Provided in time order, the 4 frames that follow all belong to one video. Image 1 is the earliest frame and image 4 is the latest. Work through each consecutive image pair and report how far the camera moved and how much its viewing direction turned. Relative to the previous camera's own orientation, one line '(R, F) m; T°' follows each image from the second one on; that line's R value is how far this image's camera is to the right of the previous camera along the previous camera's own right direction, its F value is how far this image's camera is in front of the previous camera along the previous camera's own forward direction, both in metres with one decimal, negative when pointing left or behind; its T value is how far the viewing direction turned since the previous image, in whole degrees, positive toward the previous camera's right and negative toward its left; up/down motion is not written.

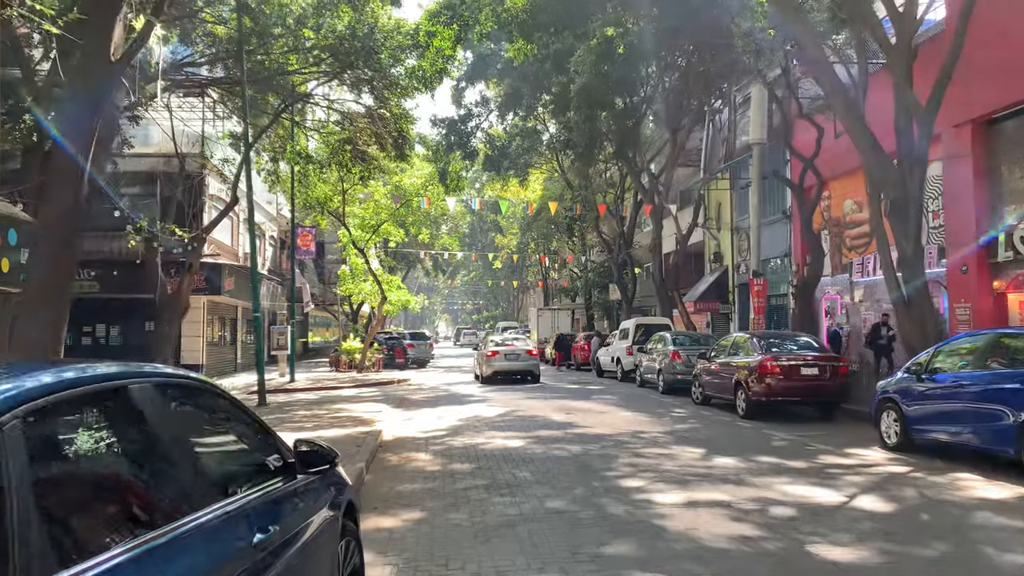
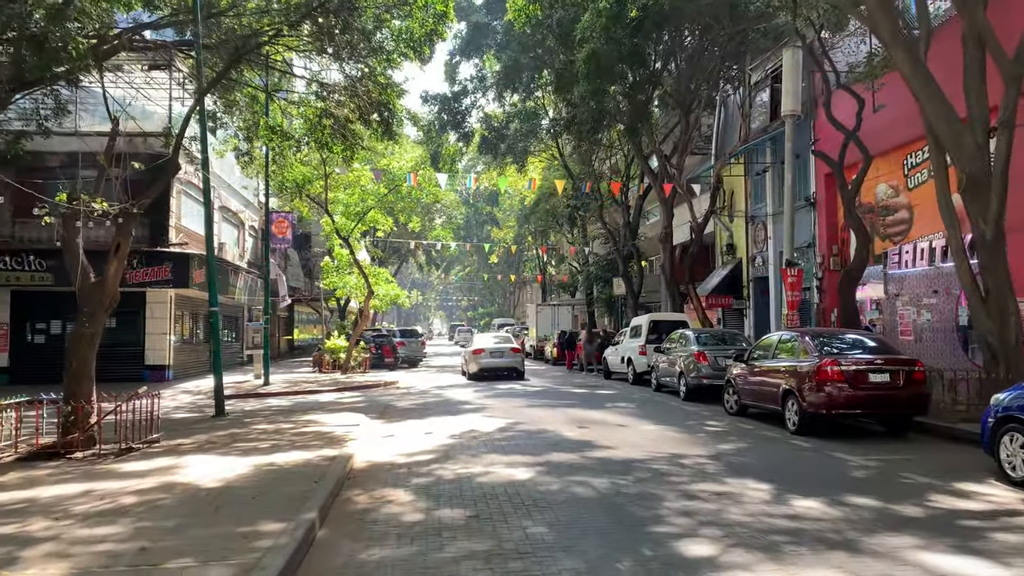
(-0.1, +2.1) m; 0°
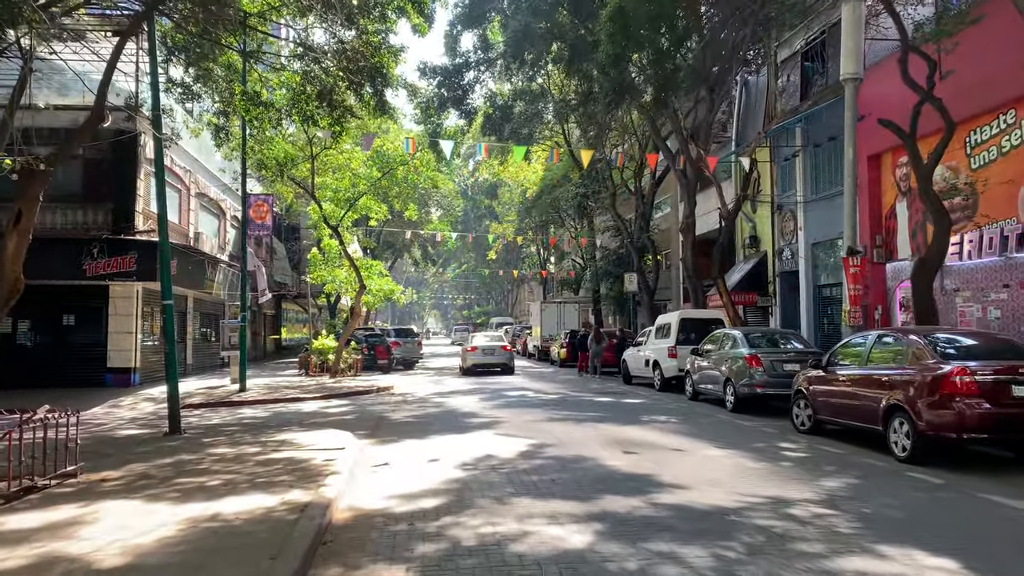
(-0.3, +2.2) m; 0°
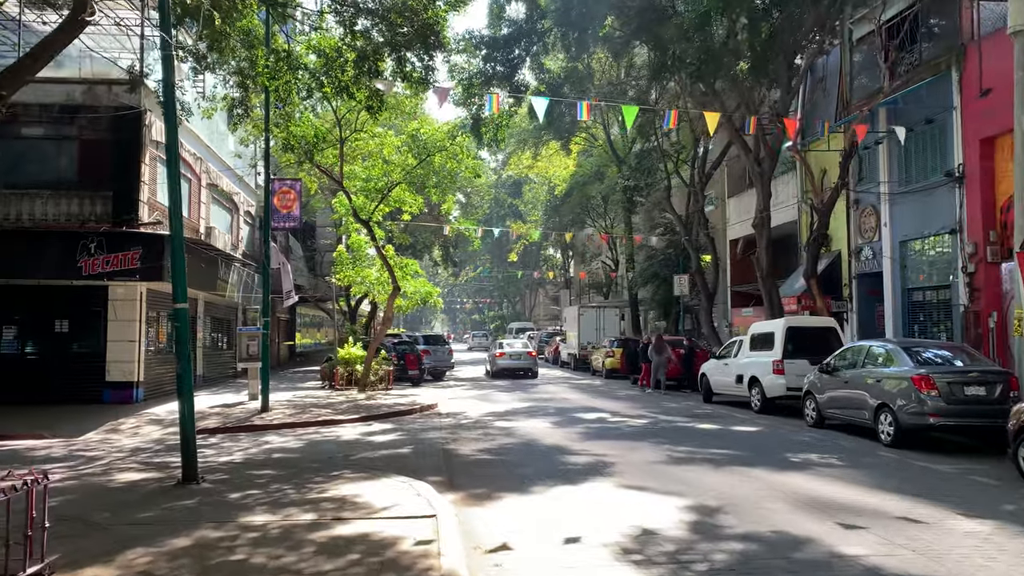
(-1.1, +2.5) m; 0°
